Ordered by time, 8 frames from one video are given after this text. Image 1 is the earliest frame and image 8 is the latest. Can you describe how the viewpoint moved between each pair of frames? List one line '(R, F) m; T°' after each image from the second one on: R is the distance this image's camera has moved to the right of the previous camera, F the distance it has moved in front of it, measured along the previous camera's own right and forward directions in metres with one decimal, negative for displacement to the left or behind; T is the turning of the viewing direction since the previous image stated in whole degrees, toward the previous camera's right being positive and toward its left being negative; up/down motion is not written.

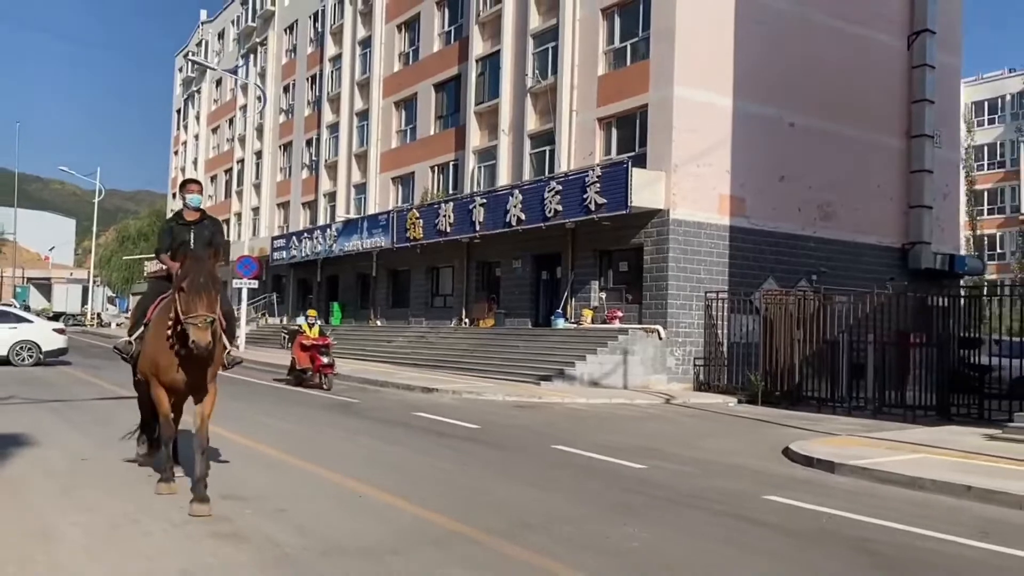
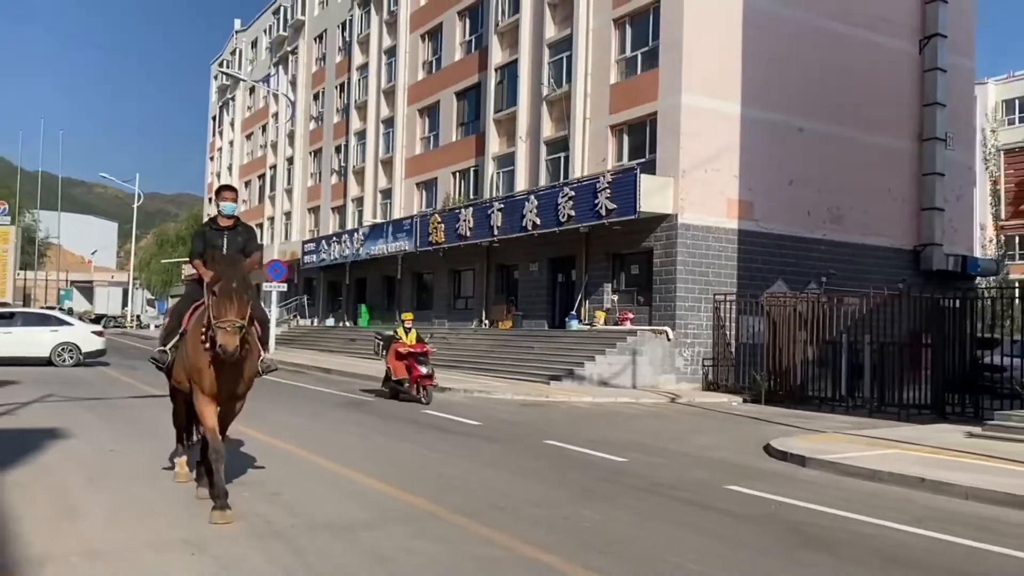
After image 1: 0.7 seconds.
(+0.5, -0.8) m; -2°
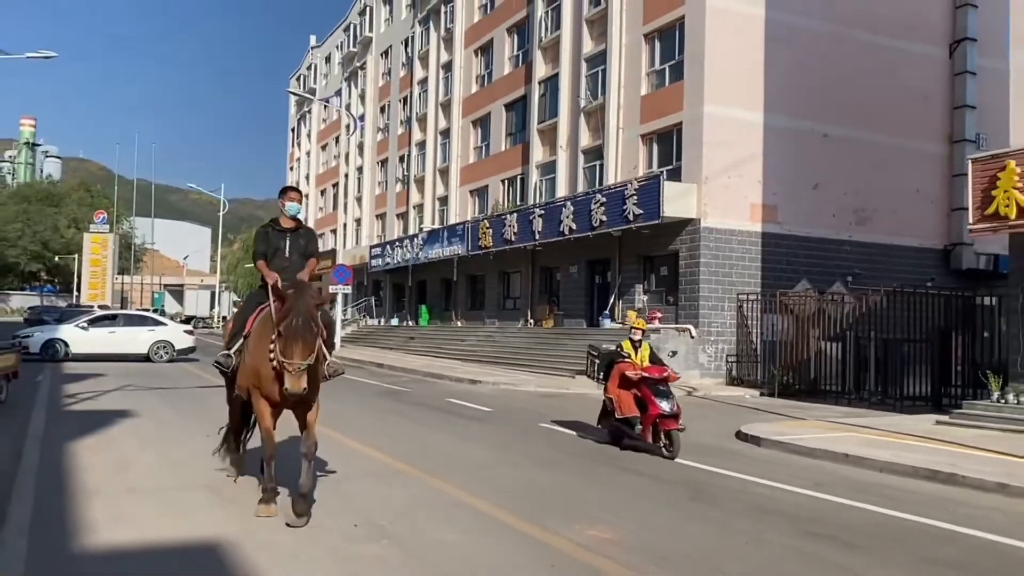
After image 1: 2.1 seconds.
(+1.3, -1.7) m; -5°
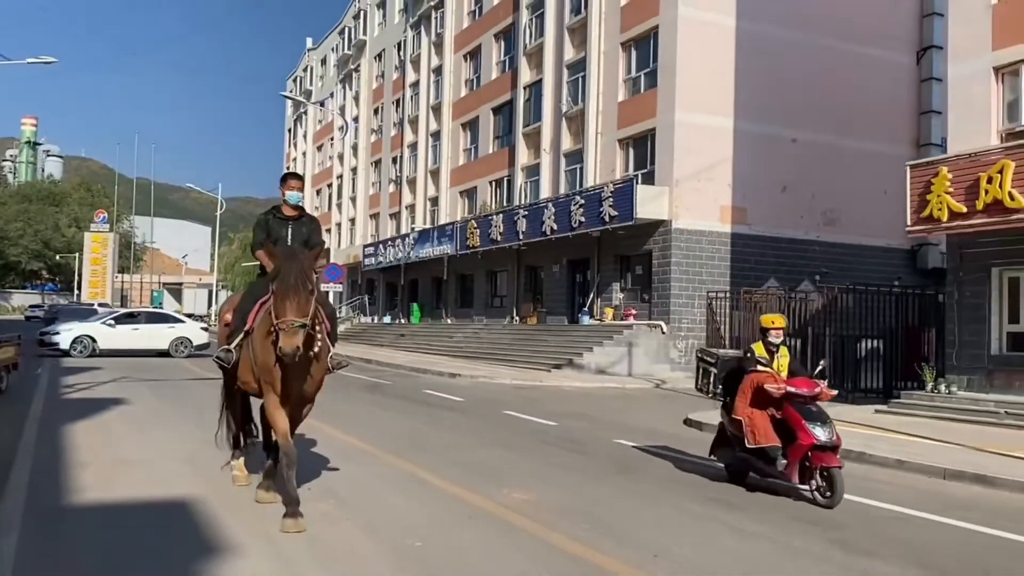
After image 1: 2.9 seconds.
(+0.6, -1.0) m; 0°
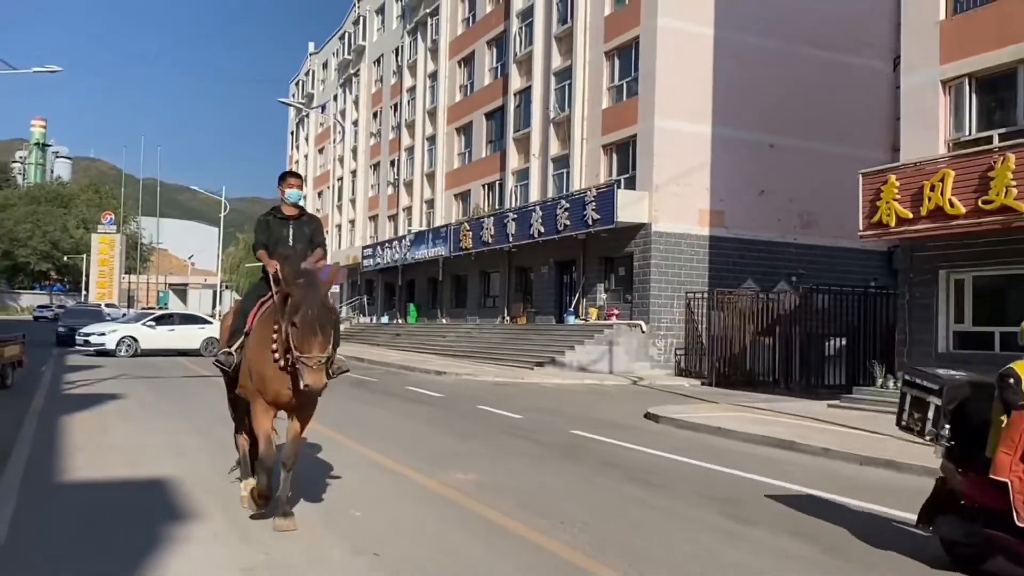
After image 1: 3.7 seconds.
(+0.6, -0.9) m; 0°
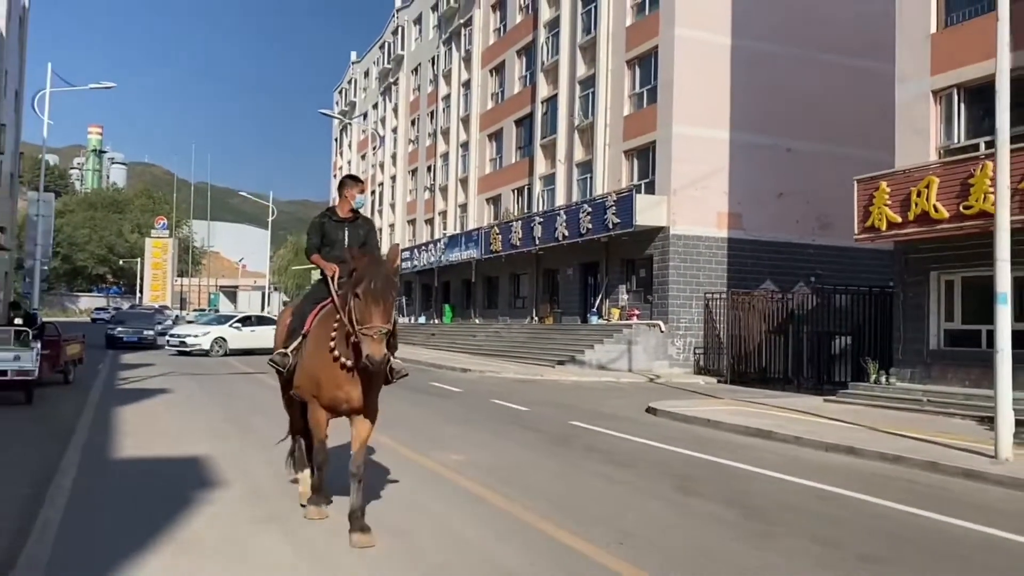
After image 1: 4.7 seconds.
(+0.7, -1.2) m; -3°
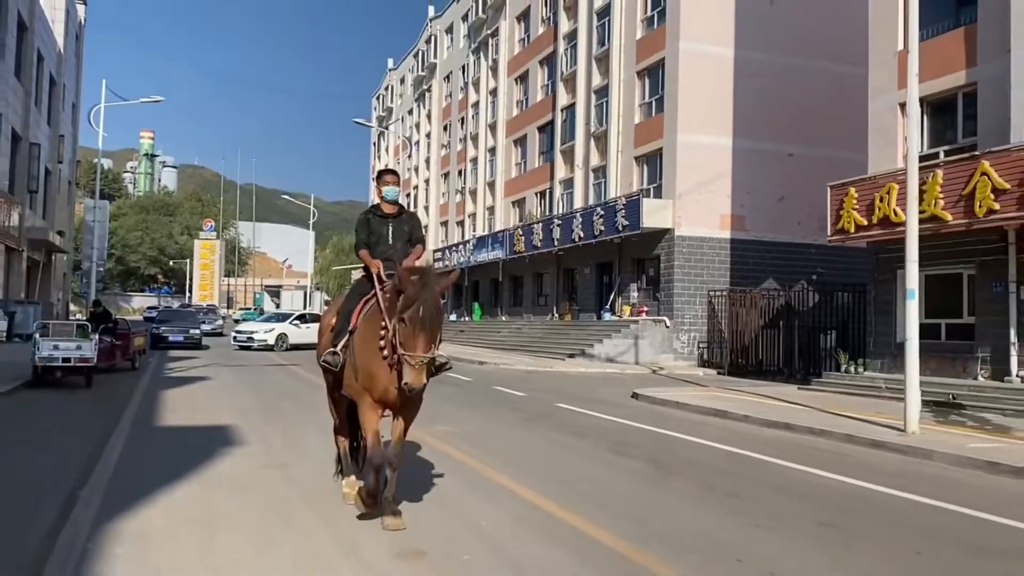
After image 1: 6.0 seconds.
(+0.9, -1.8) m; -3°
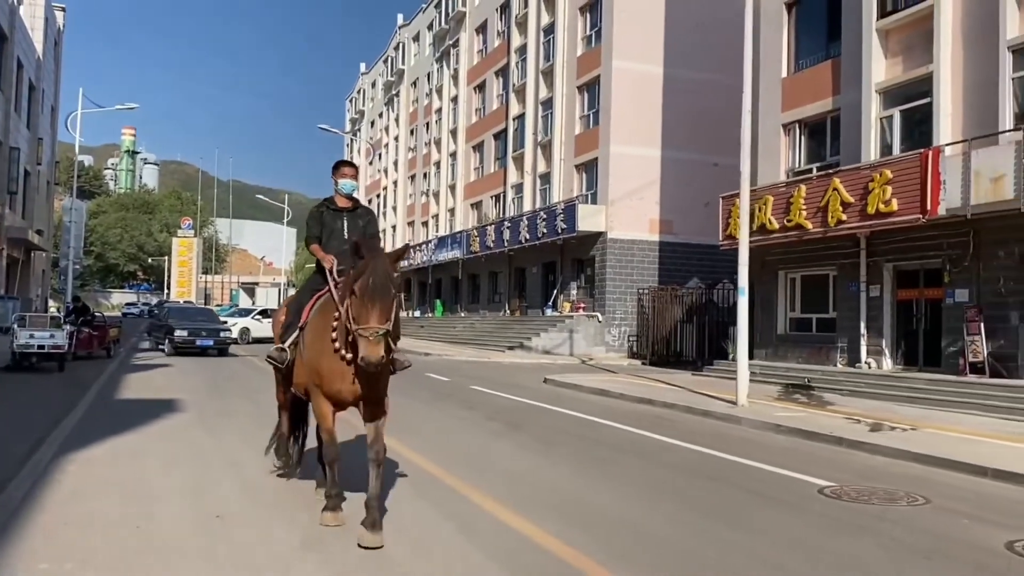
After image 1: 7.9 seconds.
(+1.3, -2.4) m; +1°
